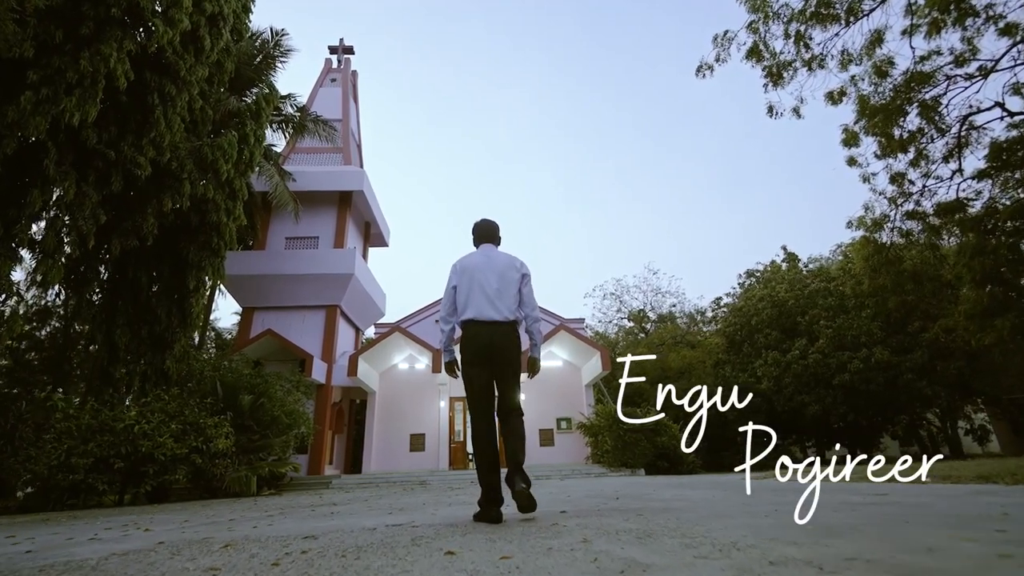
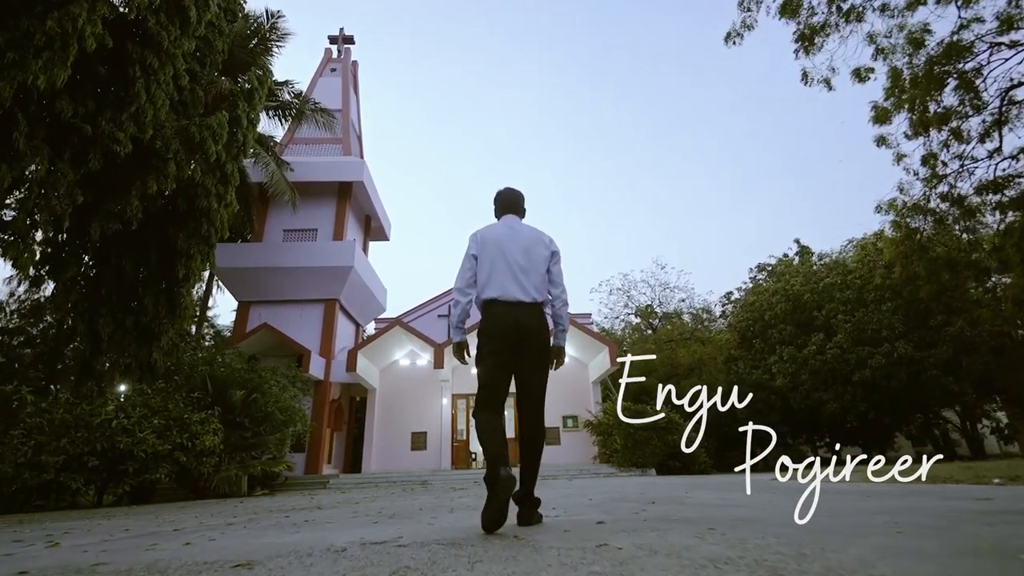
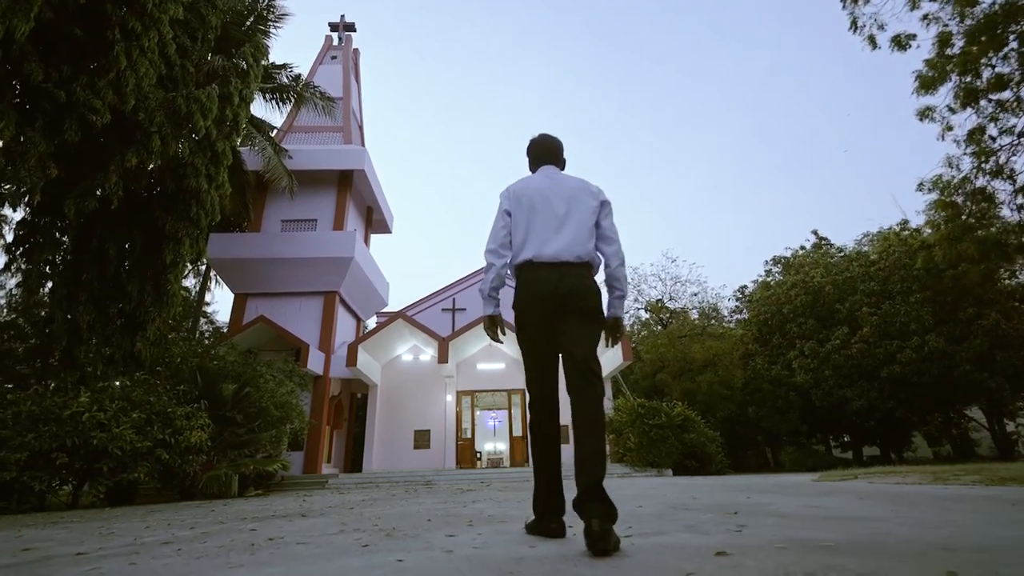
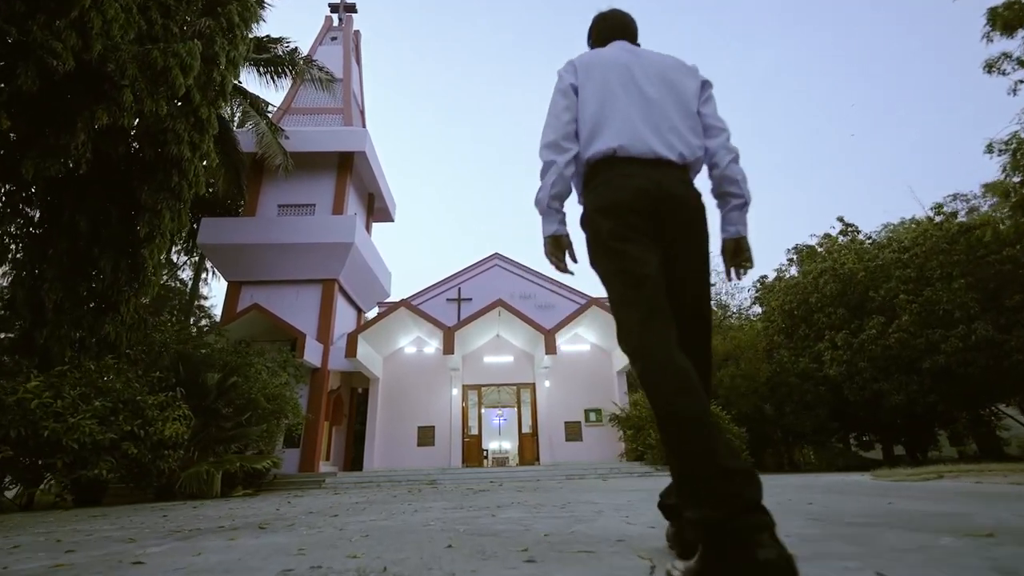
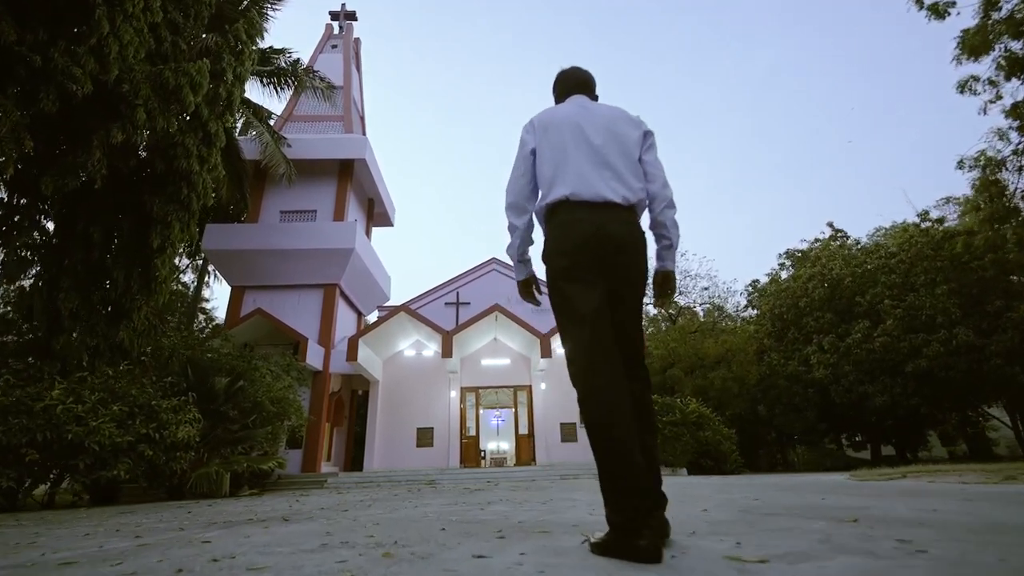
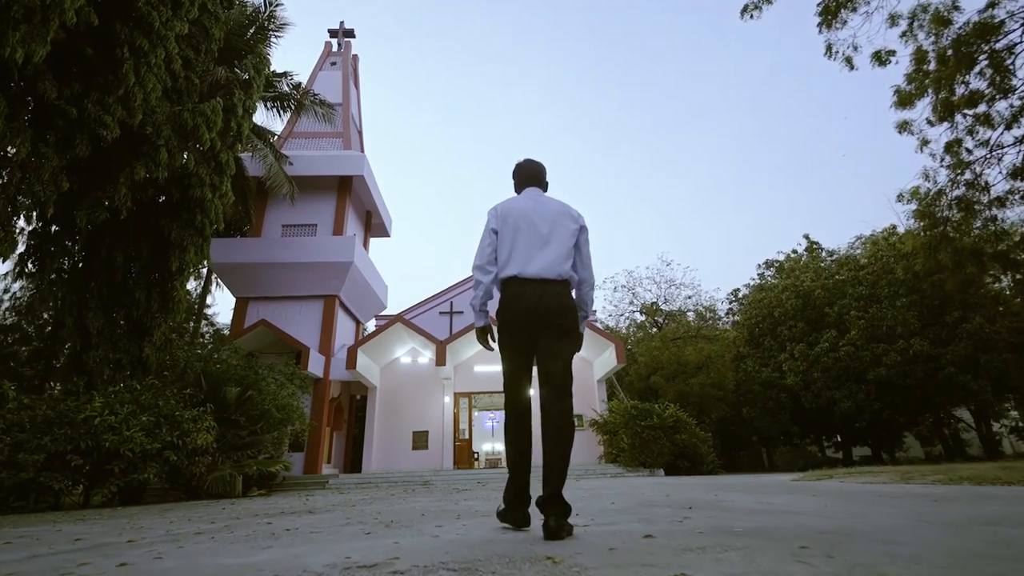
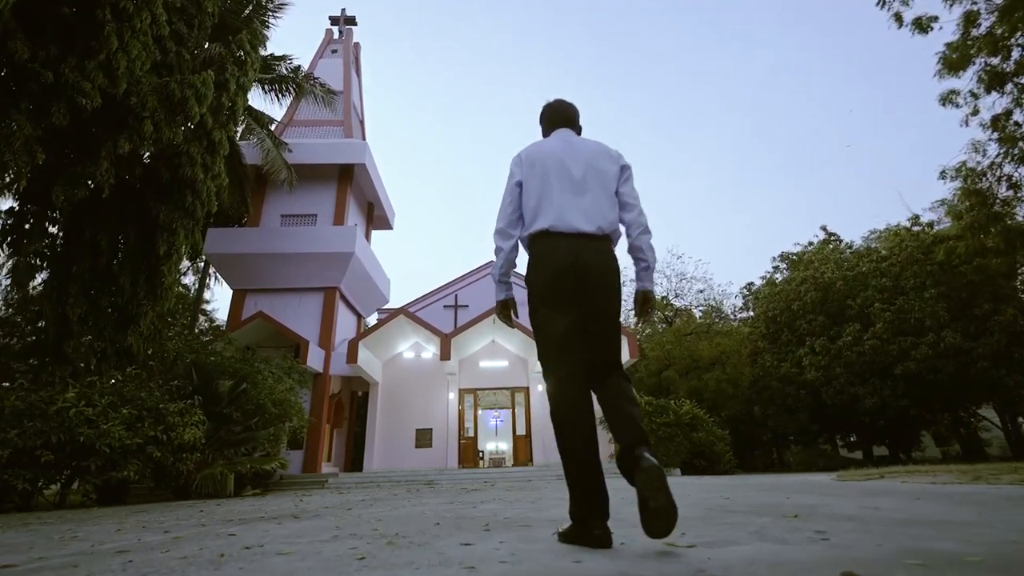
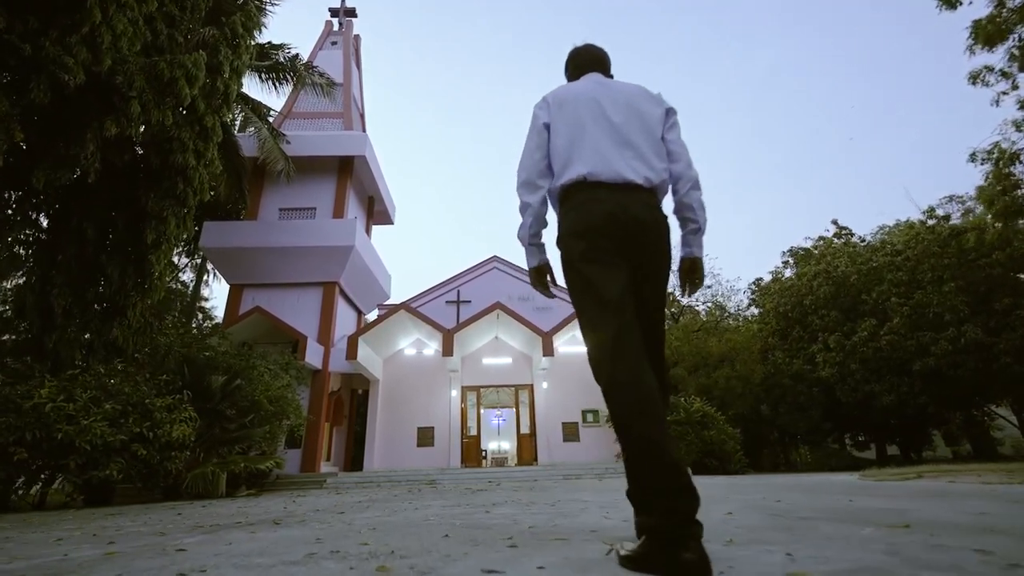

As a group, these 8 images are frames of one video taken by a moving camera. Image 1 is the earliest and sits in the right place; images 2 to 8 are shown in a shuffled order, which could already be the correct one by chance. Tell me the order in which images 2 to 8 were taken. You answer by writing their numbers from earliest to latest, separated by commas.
2, 6, 3, 7, 5, 8, 4
